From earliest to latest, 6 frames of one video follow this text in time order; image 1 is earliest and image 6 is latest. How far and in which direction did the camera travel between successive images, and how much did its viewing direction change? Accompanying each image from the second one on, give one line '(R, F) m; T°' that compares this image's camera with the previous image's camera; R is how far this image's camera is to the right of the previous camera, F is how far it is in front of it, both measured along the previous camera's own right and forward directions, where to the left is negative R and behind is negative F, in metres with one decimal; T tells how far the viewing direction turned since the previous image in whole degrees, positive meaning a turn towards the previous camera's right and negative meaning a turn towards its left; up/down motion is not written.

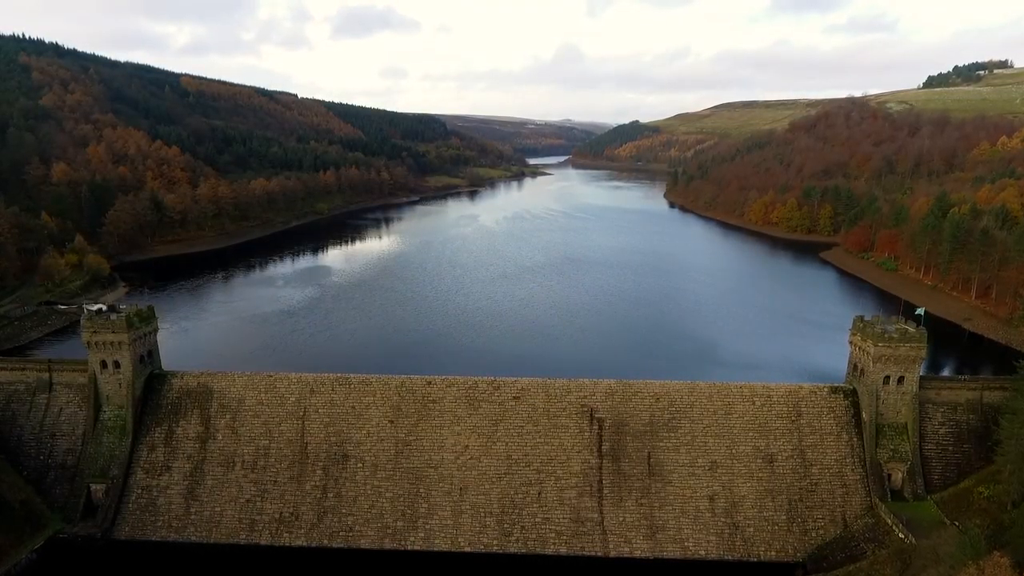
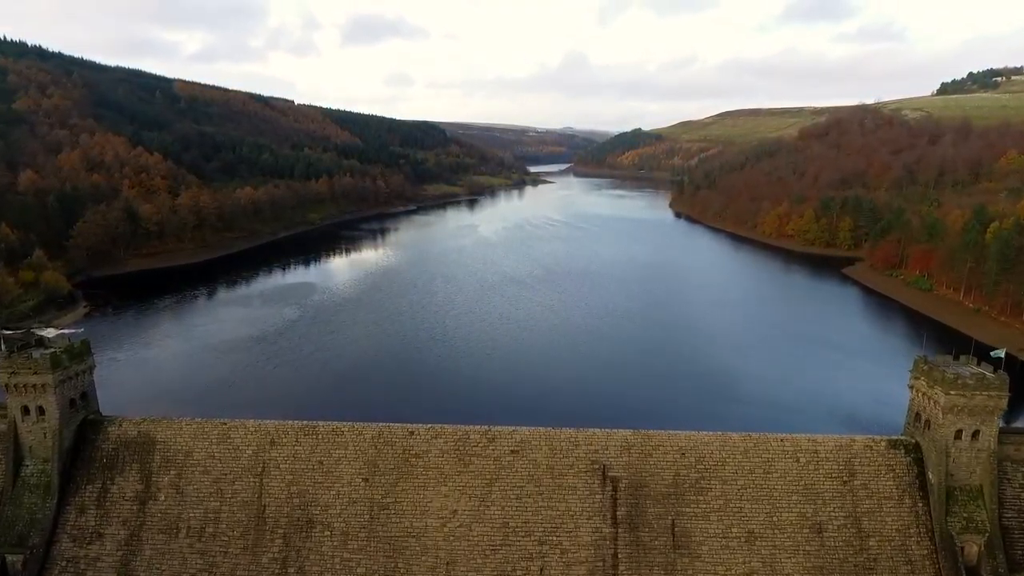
(+0.1, +2.9) m; 0°
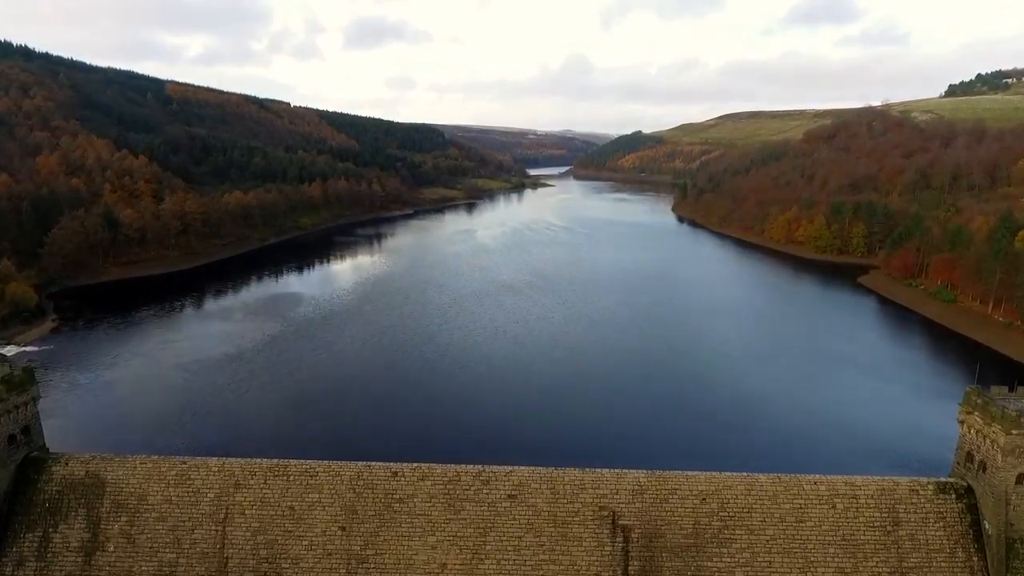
(+0.1, +1.9) m; 0°
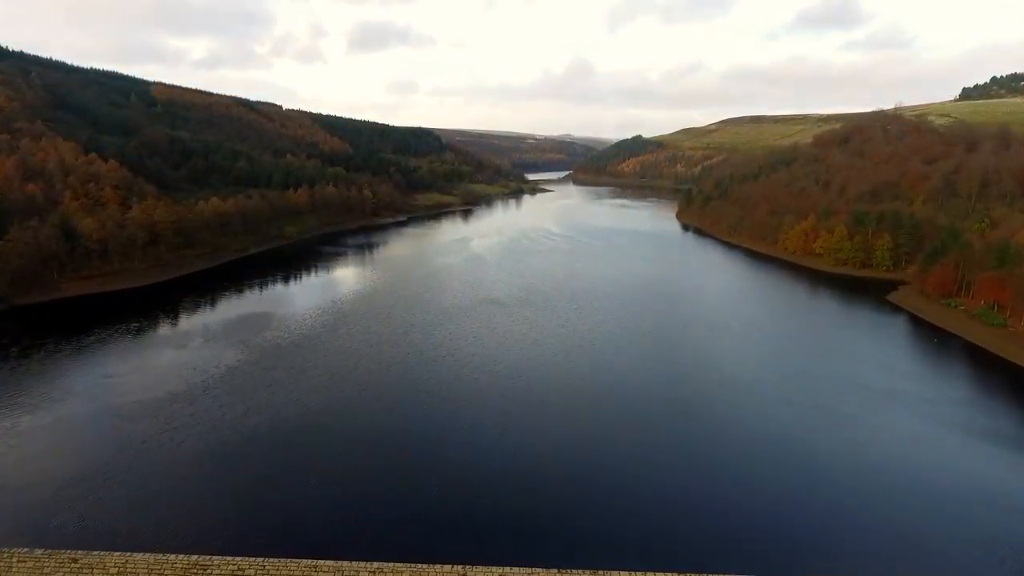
(+0.1, +3.3) m; 0°
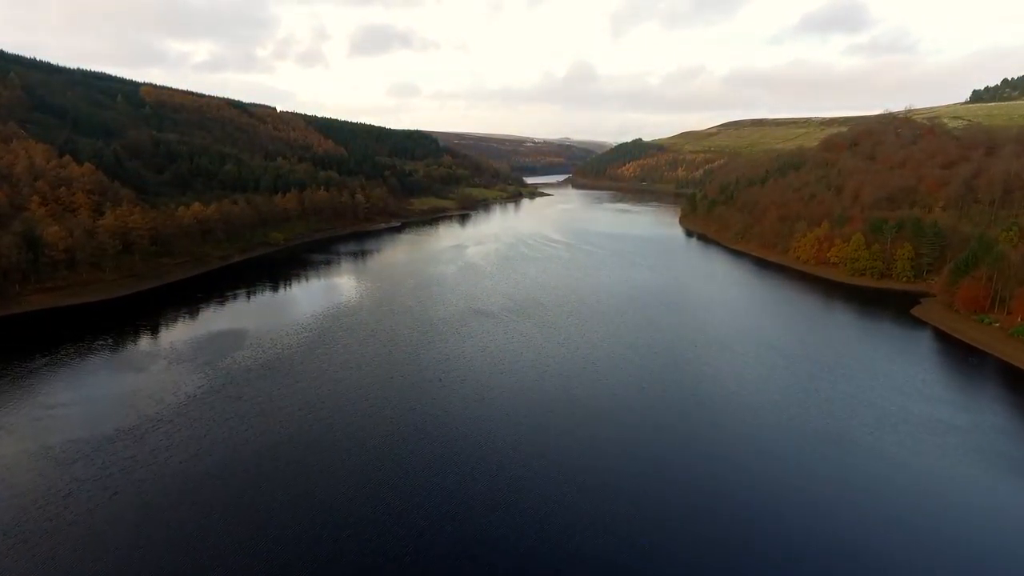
(+0.1, +2.4) m; 0°
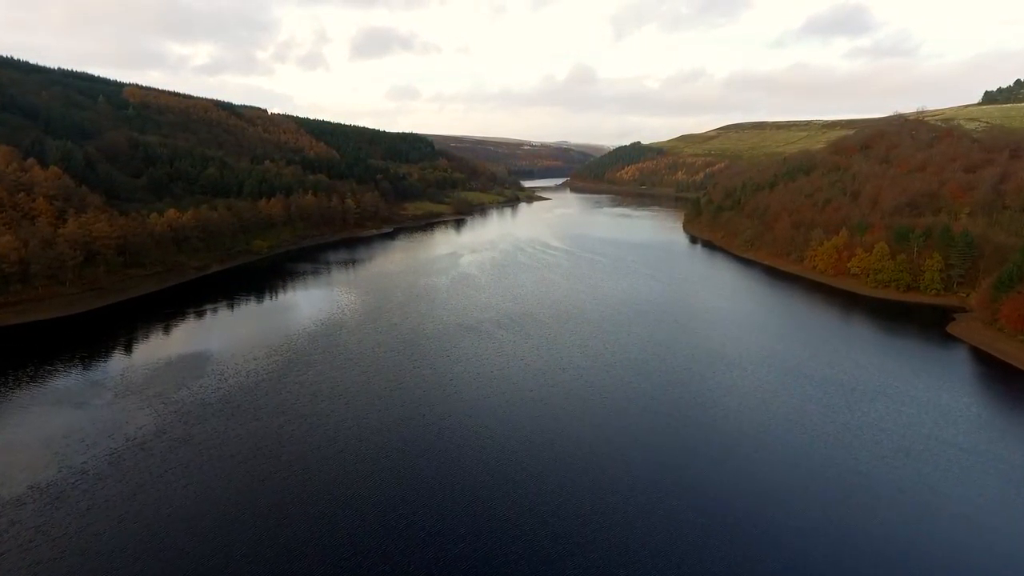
(0.0, +2.9) m; 0°
